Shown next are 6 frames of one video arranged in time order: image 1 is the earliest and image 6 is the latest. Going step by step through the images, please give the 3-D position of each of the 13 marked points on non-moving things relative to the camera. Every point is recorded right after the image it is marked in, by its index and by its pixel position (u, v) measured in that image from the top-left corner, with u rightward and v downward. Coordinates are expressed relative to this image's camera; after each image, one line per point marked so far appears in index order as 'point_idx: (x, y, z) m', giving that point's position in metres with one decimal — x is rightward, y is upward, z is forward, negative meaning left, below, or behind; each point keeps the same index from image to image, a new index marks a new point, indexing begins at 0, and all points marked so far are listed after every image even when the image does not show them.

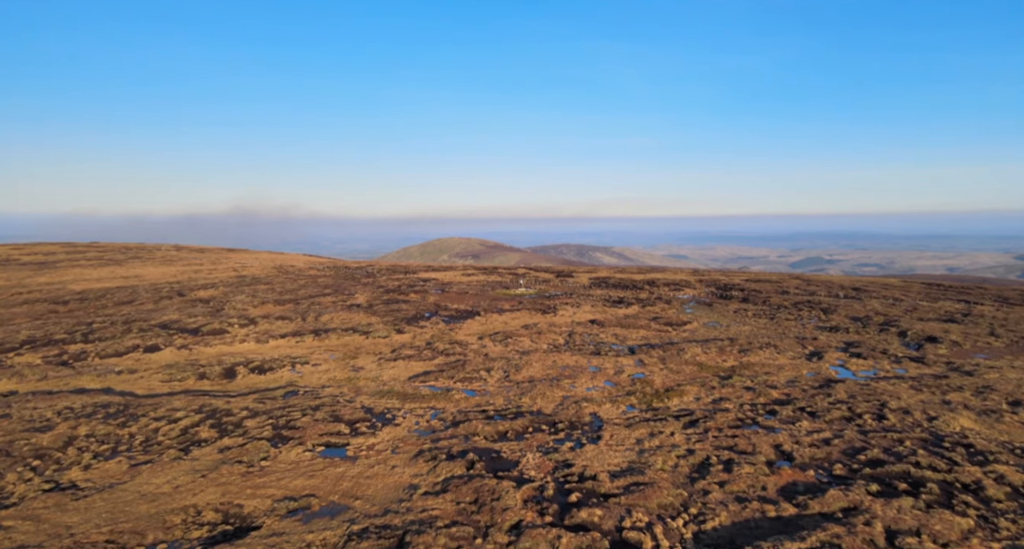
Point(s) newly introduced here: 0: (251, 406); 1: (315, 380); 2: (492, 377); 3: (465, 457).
0: (-7.0, -3.5, +15.7) m
1: (-6.5, -3.5, +19.2) m
2: (-0.7, -3.4, +19.5) m
3: (-1.0, -4.0, +12.8) m
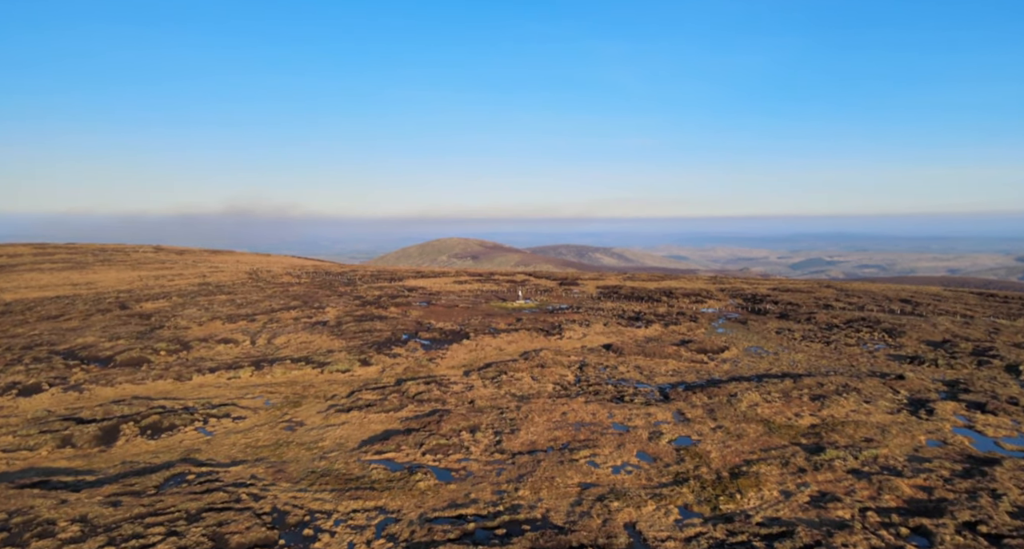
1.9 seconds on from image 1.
0: (-7.2, -4.1, +10.0) m
1: (-6.6, -4.0, +13.5) m
2: (-0.8, -4.0, +13.8) m
3: (-1.2, -4.5, +7.1) m
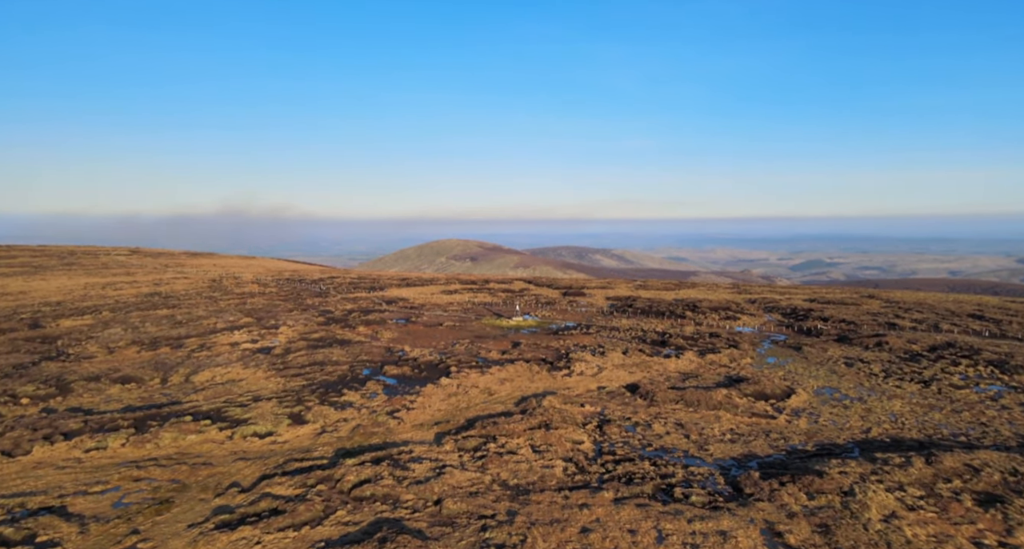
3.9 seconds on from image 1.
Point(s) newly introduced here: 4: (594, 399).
0: (-7.4, -4.6, +3.9) m
1: (-6.8, -4.6, +7.3) m
2: (-1.0, -4.5, +7.7) m
3: (-1.4, -5.1, +0.9) m
4: (+2.5, -3.7, +17.8) m
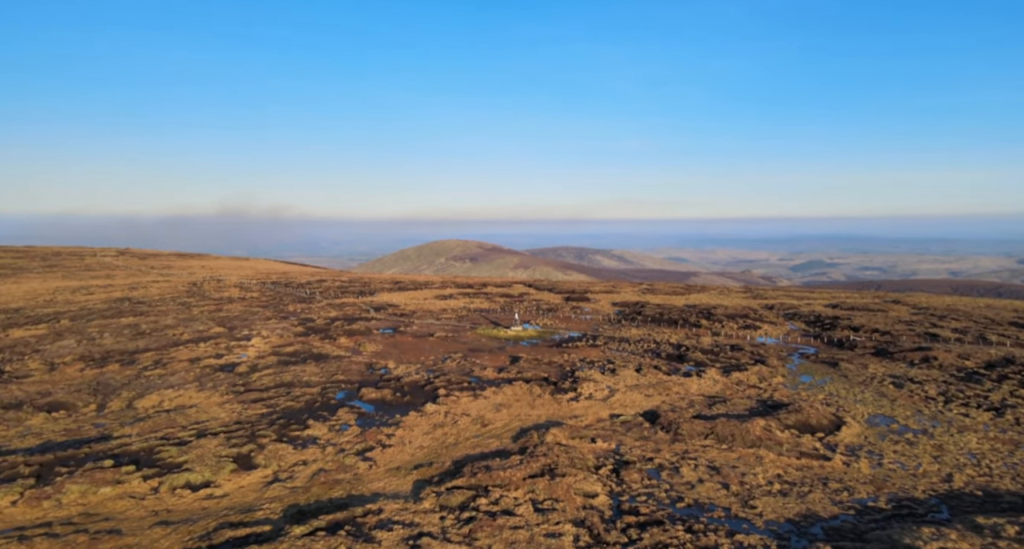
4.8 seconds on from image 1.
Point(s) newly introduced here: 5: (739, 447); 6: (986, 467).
0: (-7.4, -4.8, +1.0) m
1: (-6.9, -4.8, +4.5) m
2: (-1.1, -4.7, +4.9) m
3: (-1.4, -5.3, -1.9) m
4: (+2.4, -3.9, +14.9) m
5: (+5.3, -4.0, +13.8) m
6: (+10.1, -4.1, +12.5) m
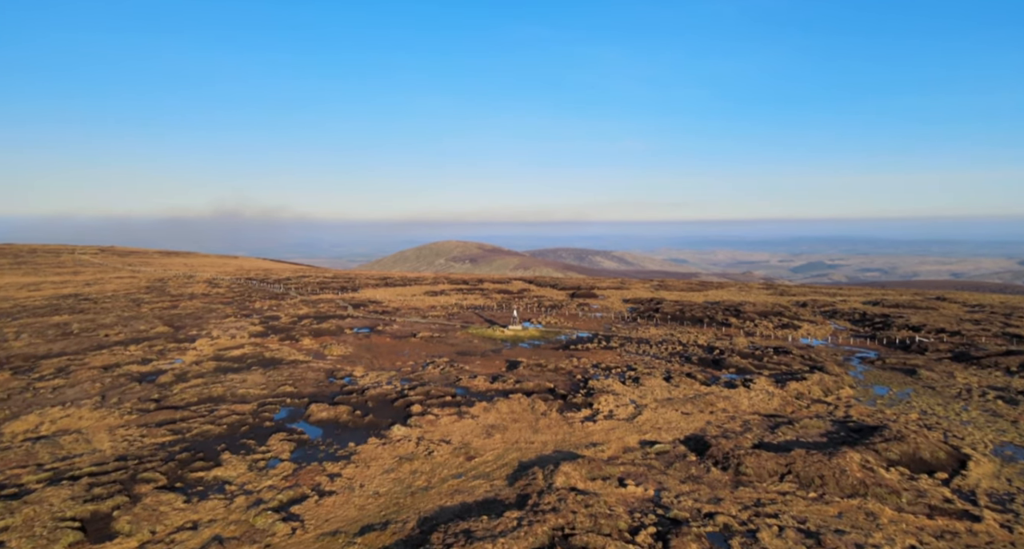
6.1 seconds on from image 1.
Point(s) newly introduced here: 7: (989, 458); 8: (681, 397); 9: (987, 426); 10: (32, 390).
0: (-7.5, -4.3, -3.2) m
1: (-7.0, -4.3, +0.3) m
2: (-1.2, -4.3, +0.6) m
3: (-1.5, -4.8, -6.1) m
4: (+2.3, -3.5, +10.7) m
5: (+5.2, -3.5, +9.5) m
6: (+10.0, -3.6, +8.3) m
7: (+8.8, -3.4, +11.0) m
8: (+4.3, -3.0, +14.9) m
9: (+10.3, -3.2, +12.9) m
10: (-11.9, -2.9, +14.7) m
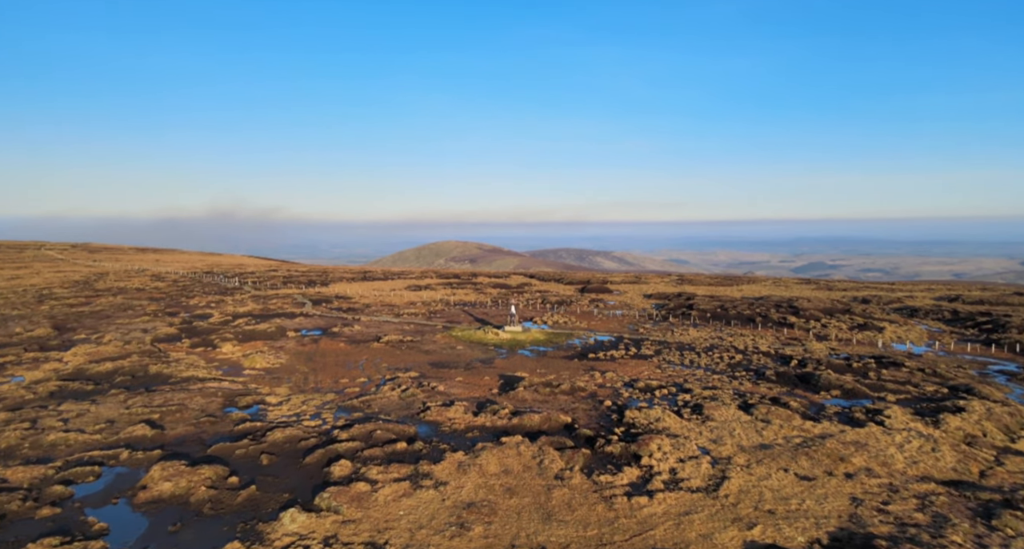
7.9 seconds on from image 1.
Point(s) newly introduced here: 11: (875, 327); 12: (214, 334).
0: (-7.6, -3.8, -9.0) m
1: (-7.1, -3.8, -5.5) m
2: (-1.3, -3.7, -5.1) m
3: (-1.6, -4.2, -11.9) m
4: (+2.2, -3.0, +5.0) m
5: (+5.1, -3.0, +3.8) m
6: (+9.9, -3.1, +2.5) m
7: (+8.8, -2.9, +5.2) m
8: (+4.2, -2.5, +9.2) m
9: (+10.2, -2.7, +7.1) m
10: (-12.0, -2.4, +8.9) m
11: (+12.1, -1.7, +19.5) m
12: (-8.7, -1.6, +17.2) m
